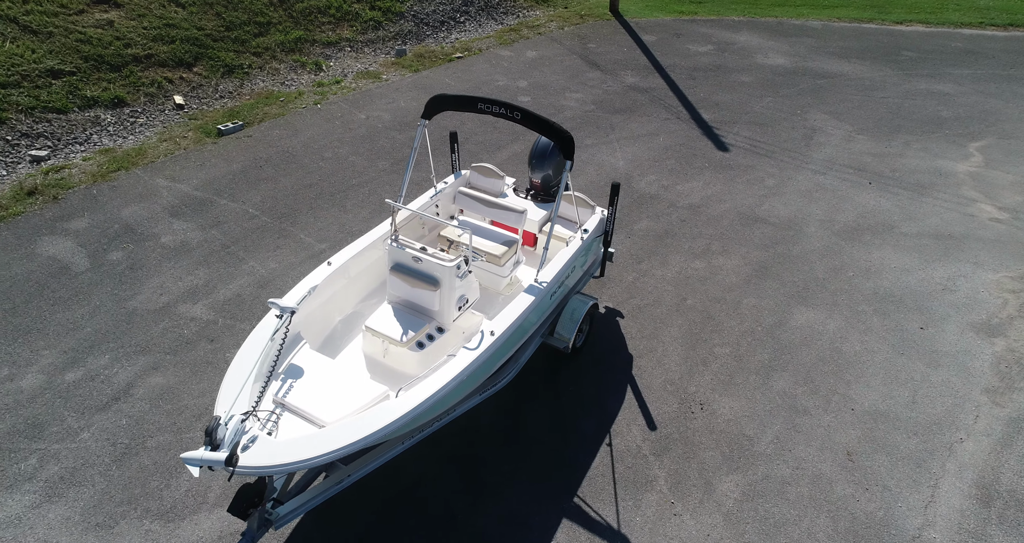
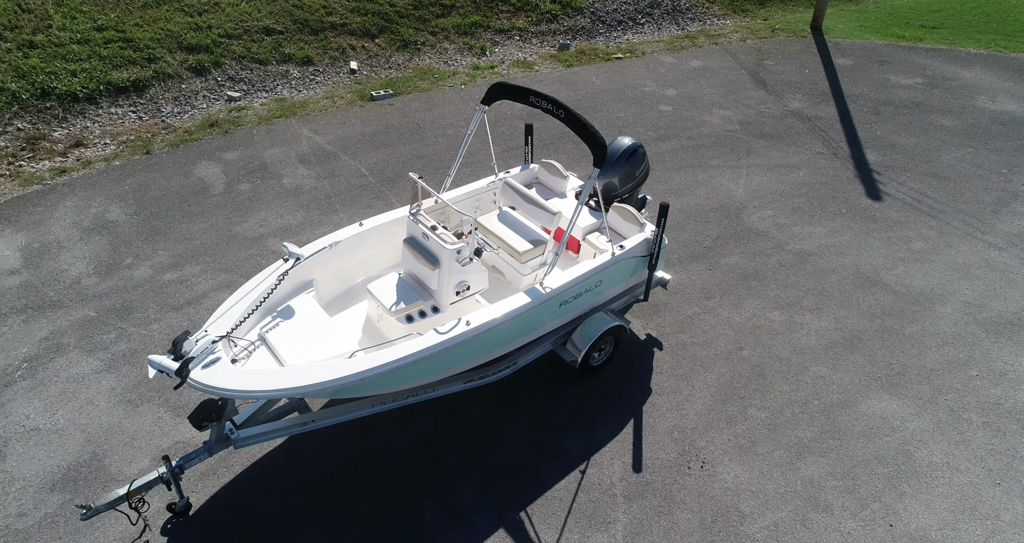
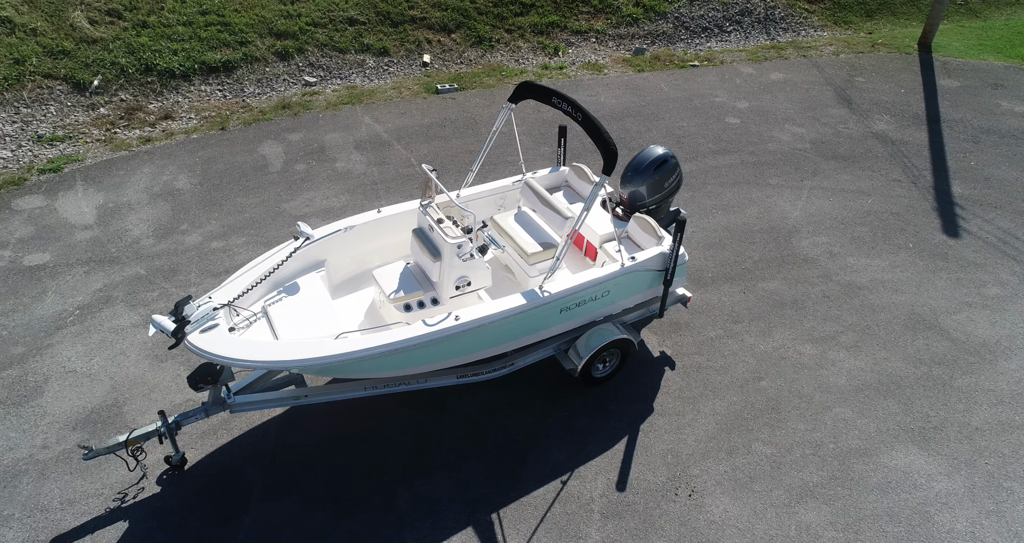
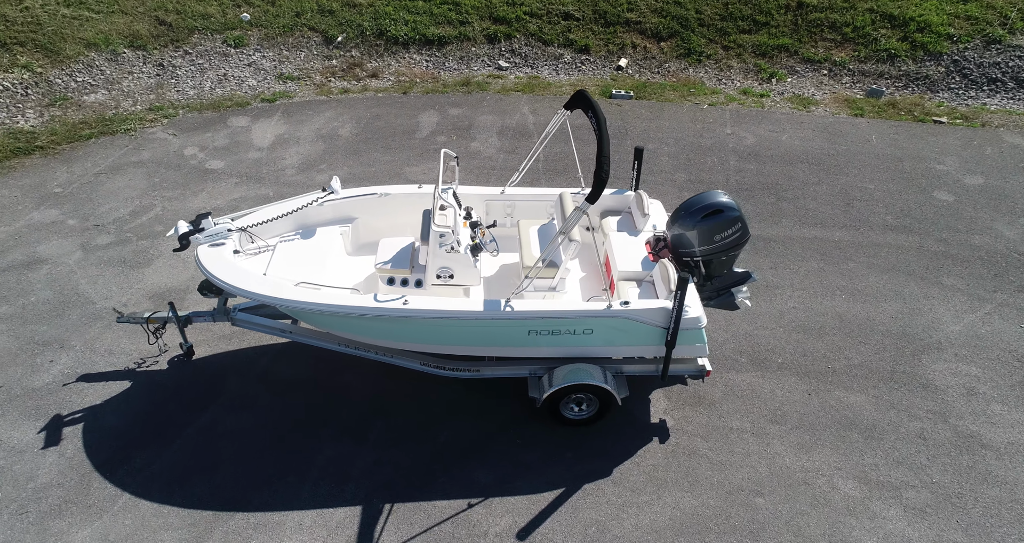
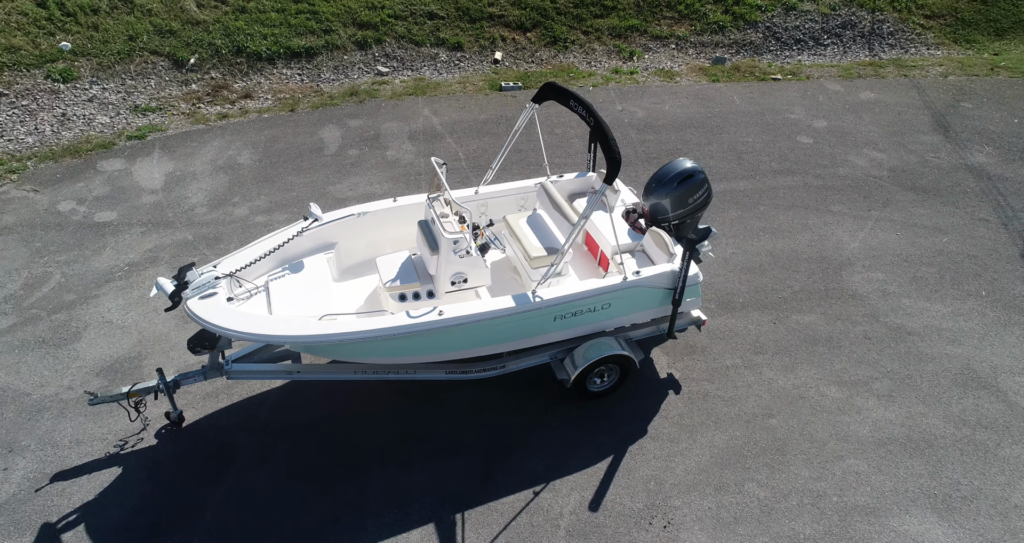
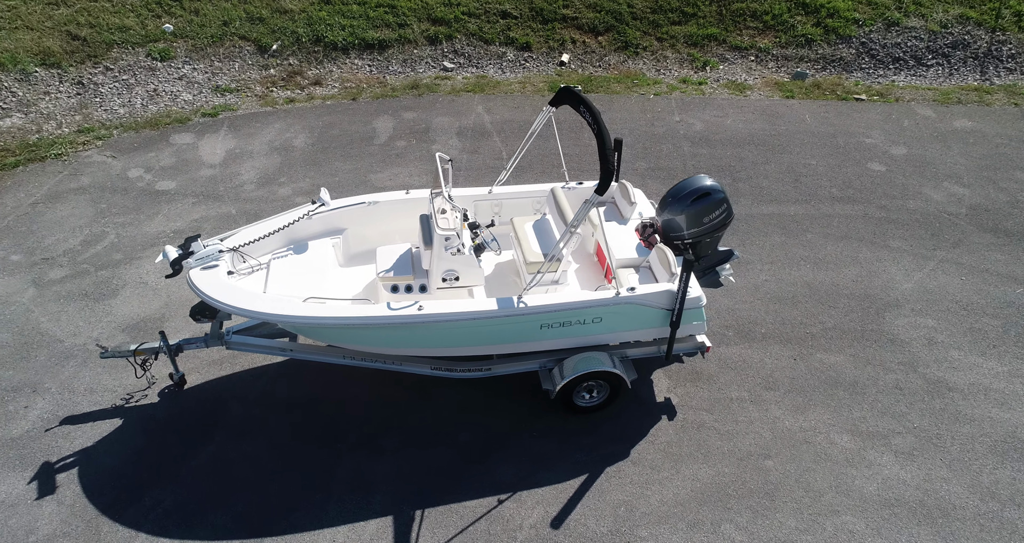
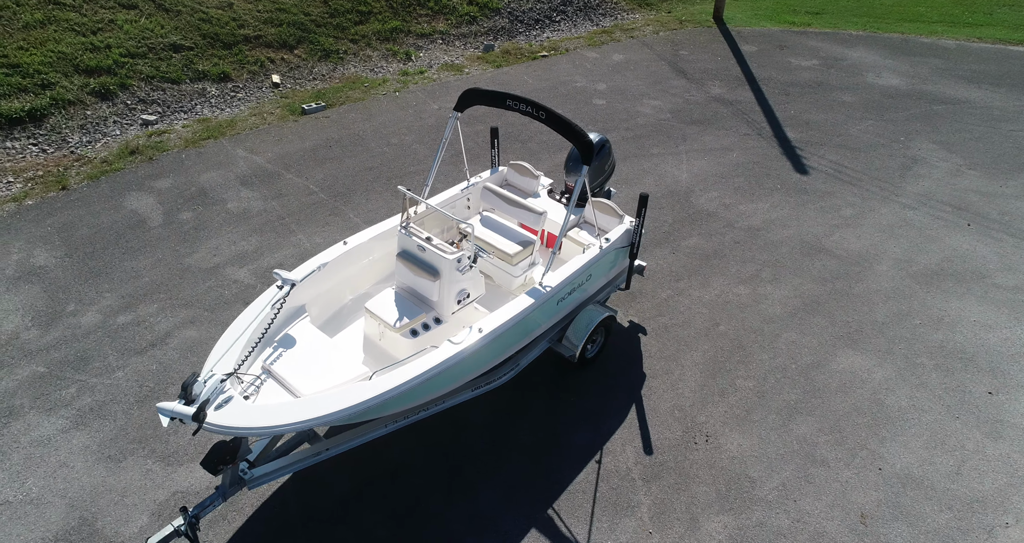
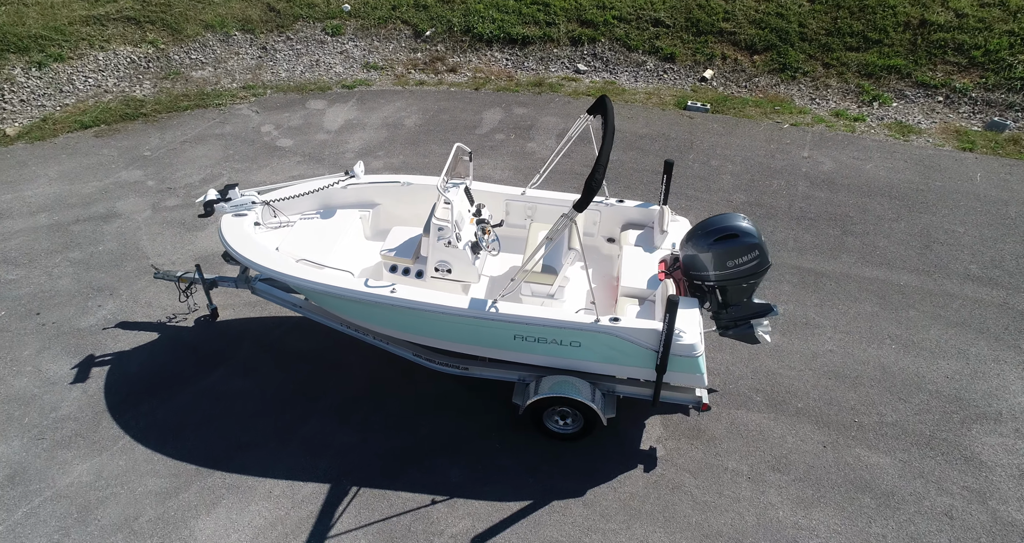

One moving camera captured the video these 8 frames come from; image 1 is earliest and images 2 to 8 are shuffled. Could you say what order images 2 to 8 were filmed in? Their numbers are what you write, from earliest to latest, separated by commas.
7, 2, 3, 5, 6, 4, 8
